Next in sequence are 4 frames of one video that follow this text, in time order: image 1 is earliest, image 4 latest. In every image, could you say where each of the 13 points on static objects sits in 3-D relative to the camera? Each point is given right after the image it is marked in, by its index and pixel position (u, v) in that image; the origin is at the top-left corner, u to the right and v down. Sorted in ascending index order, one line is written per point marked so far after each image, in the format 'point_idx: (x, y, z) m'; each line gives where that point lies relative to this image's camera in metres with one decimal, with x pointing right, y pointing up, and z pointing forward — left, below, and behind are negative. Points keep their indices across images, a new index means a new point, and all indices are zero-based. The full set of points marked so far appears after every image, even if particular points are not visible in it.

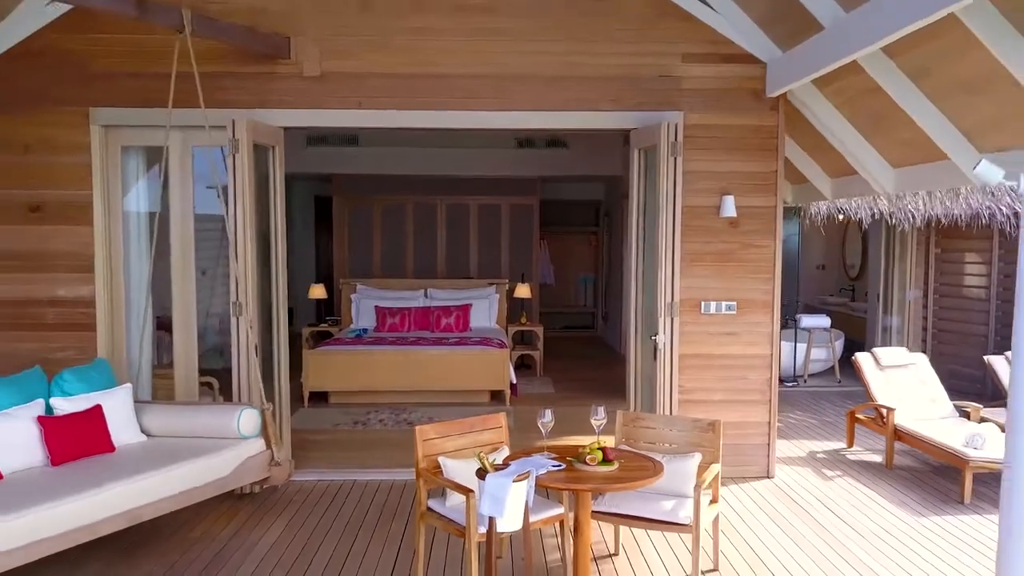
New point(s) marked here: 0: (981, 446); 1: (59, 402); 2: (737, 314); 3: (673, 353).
0: (+2.4, -0.8, +4.4) m
1: (-1.9, -0.4, +3.6) m
2: (+1.2, -0.1, +4.7) m
3: (+0.8, -0.3, +4.6) m
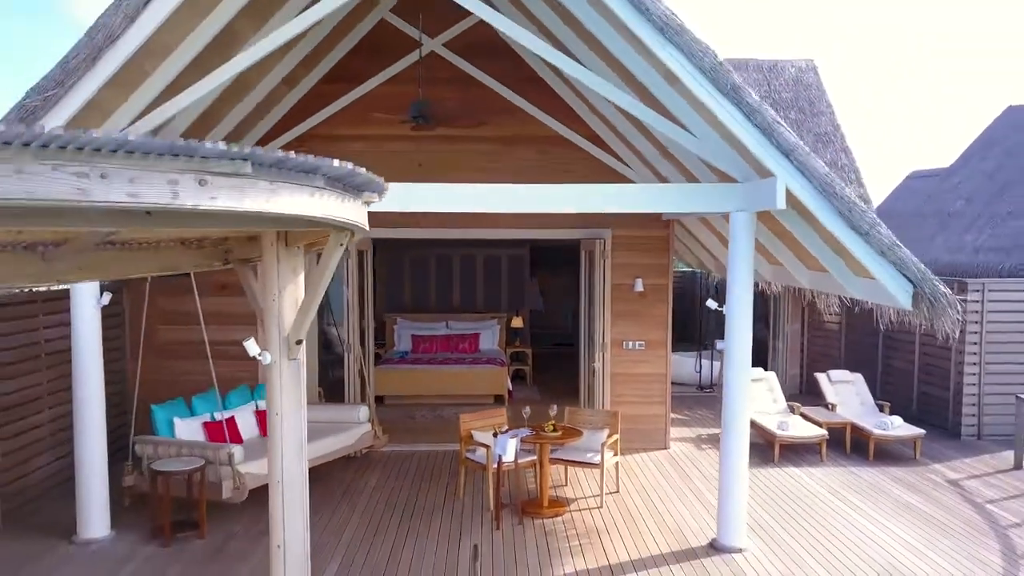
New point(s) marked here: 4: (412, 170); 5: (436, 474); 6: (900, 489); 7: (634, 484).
0: (+2.4, -1.2, +7.5) m
1: (-1.9, -0.8, +6.7) m
2: (+1.2, -0.5, +7.7) m
3: (+0.8, -0.7, +7.7) m
4: (-0.8, +1.0, +7.5) m
5: (-0.6, -1.5, +7.1) m
6: (+3.0, -1.5, +6.8) m
7: (+0.9, -1.5, +6.7) m
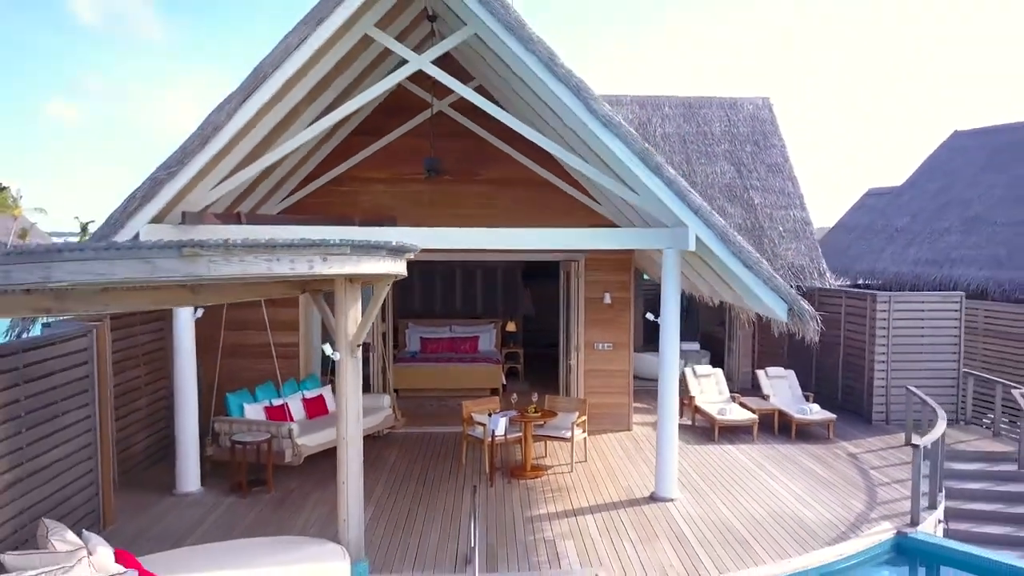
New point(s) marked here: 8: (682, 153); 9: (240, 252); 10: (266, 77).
0: (+2.3, -1.3, +9.3) m
1: (-2.0, -1.0, +8.5) m
2: (+1.1, -0.7, +9.6) m
3: (+0.7, -0.9, +9.5) m
4: (-0.9, +0.9, +9.3) m
5: (-0.7, -1.6, +8.9) m
6: (+2.9, -1.6, +8.6) m
7: (+0.9, -1.6, +8.6) m
8: (+2.5, +2.0, +13.1) m
9: (-1.1, +0.1, +3.7) m
10: (-1.7, +1.6, +6.3) m
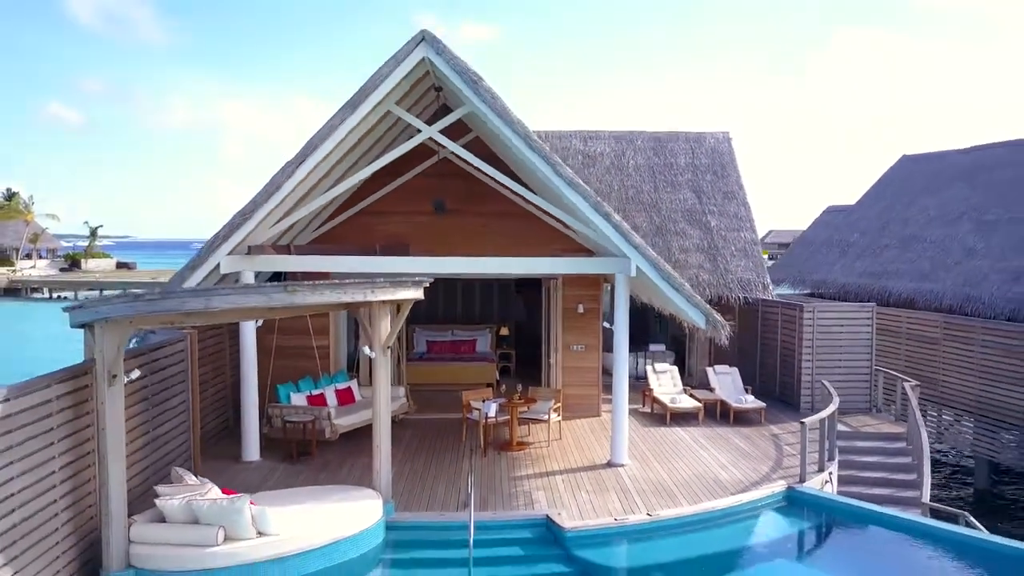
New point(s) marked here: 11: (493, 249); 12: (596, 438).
0: (+2.2, -1.5, +11.5) m
1: (-2.1, -1.1, +10.7) m
2: (+1.0, -0.8, +11.7) m
3: (+0.6, -1.0, +11.7) m
4: (-1.0, +0.7, +11.5) m
5: (-0.8, -1.8, +11.1) m
6: (+2.8, -1.8, +10.8) m
7: (+0.7, -1.8, +10.7) m
8: (+2.4, +1.8, +15.2) m
9: (-1.3, 0.0, +5.9) m
10: (-1.8, +1.4, +8.5) m
11: (-0.2, +0.5, +11.4) m
12: (+1.0, -1.8, +10.6) m
